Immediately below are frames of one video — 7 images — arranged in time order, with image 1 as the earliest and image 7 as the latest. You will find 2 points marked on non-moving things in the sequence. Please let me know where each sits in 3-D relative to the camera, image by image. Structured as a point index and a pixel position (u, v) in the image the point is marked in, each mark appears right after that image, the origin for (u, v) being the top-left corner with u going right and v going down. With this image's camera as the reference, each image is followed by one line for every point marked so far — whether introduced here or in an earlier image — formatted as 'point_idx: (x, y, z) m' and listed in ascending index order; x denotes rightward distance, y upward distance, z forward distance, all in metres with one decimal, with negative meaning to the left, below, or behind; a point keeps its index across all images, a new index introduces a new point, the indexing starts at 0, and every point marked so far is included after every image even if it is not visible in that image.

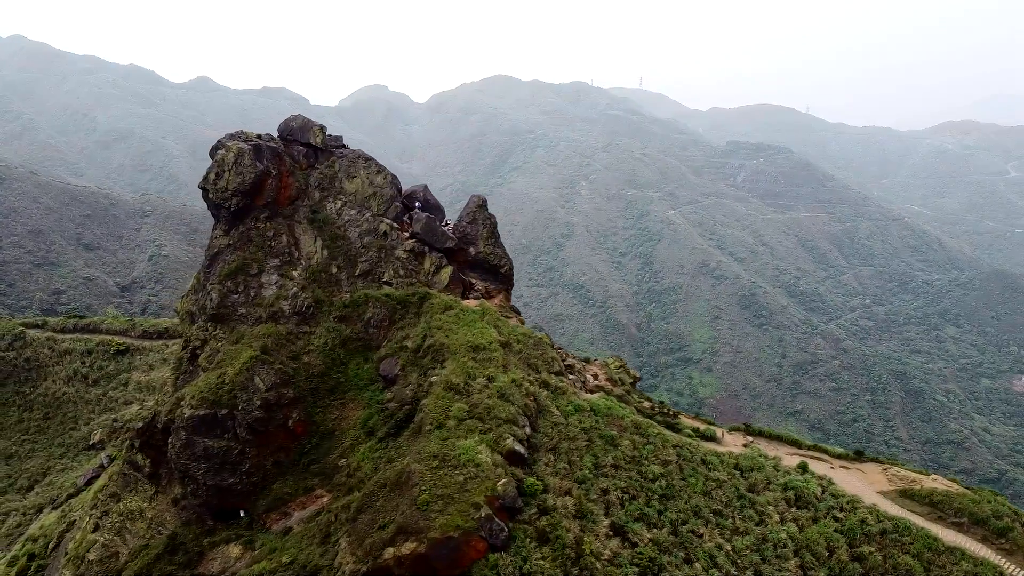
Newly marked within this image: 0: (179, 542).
0: (-7.2, -5.4, +17.0) m
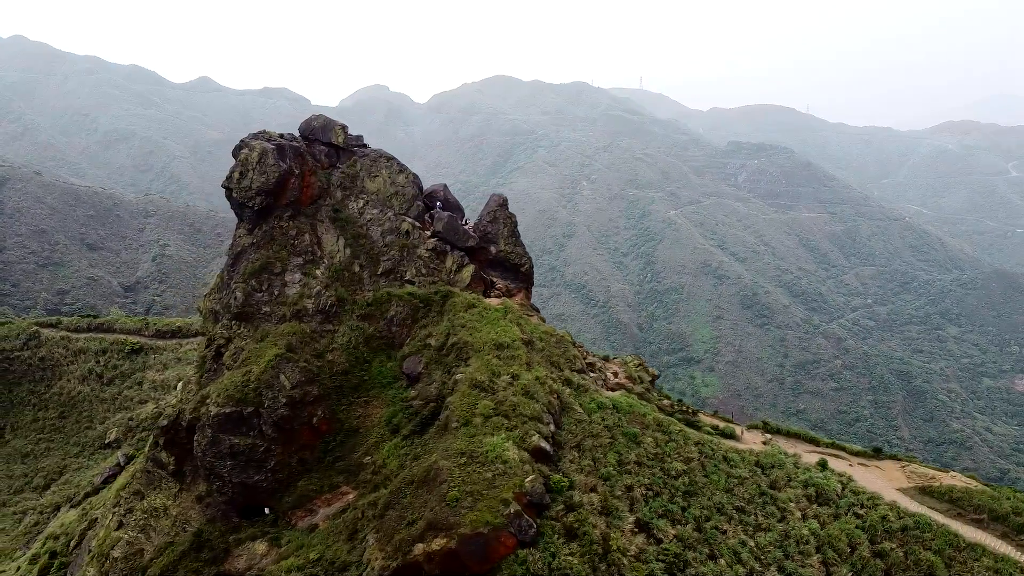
0: (-6.6, -5.4, +17.1) m
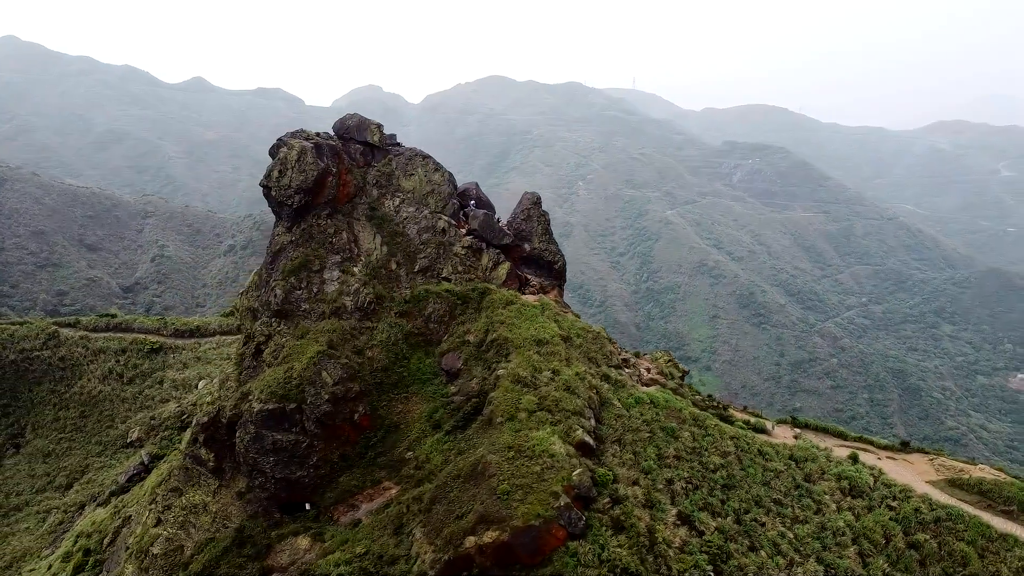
0: (-5.8, -5.3, +17.3) m
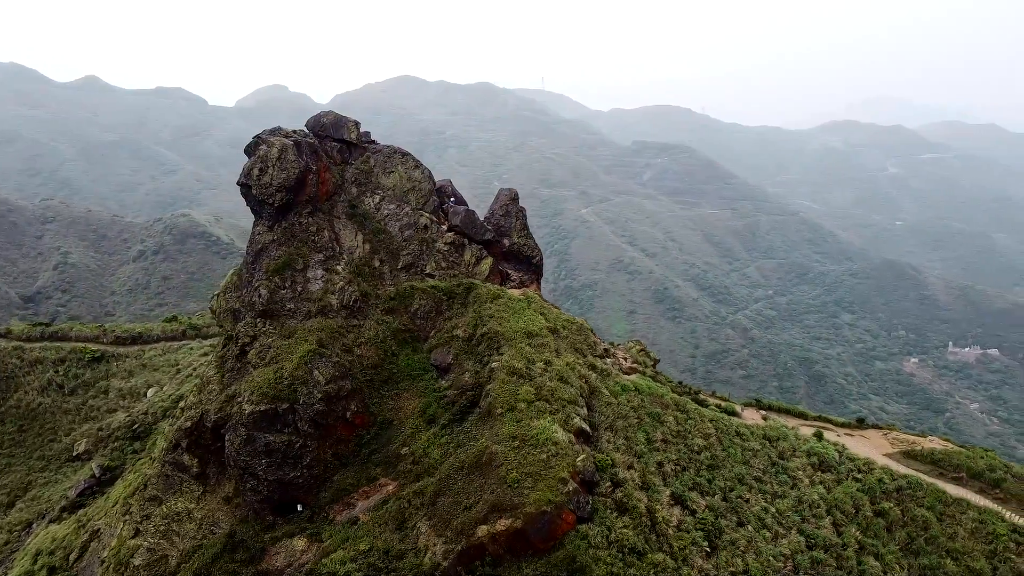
0: (-5.8, -5.3, +17.0) m
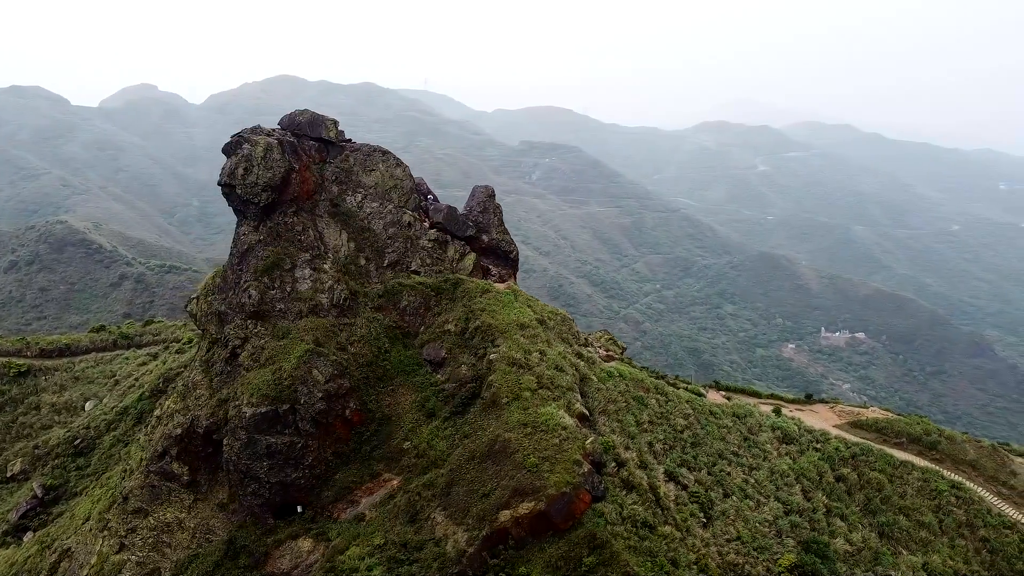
0: (-5.6, -5.3, +16.7) m
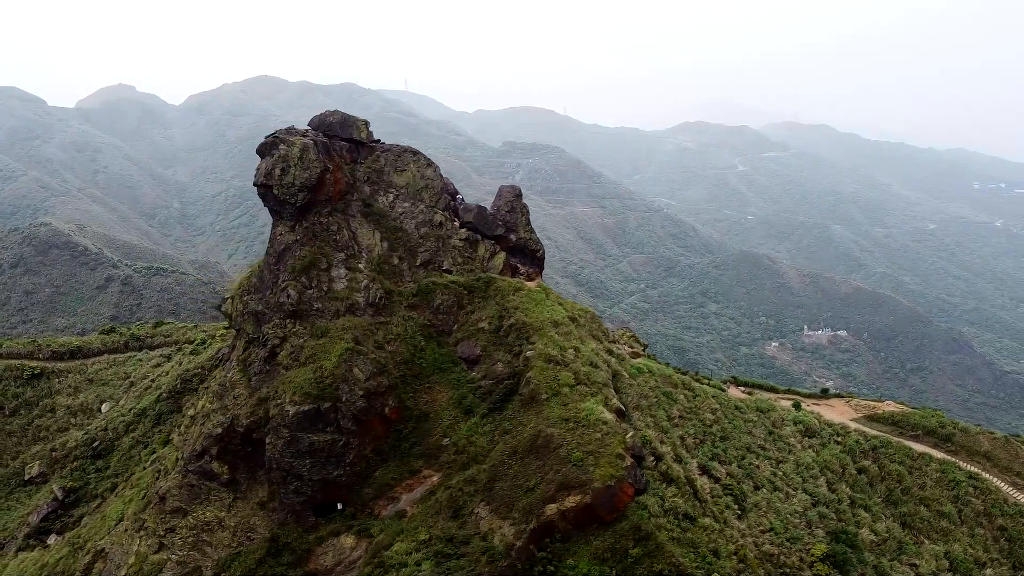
0: (-4.7, -5.3, +16.8) m
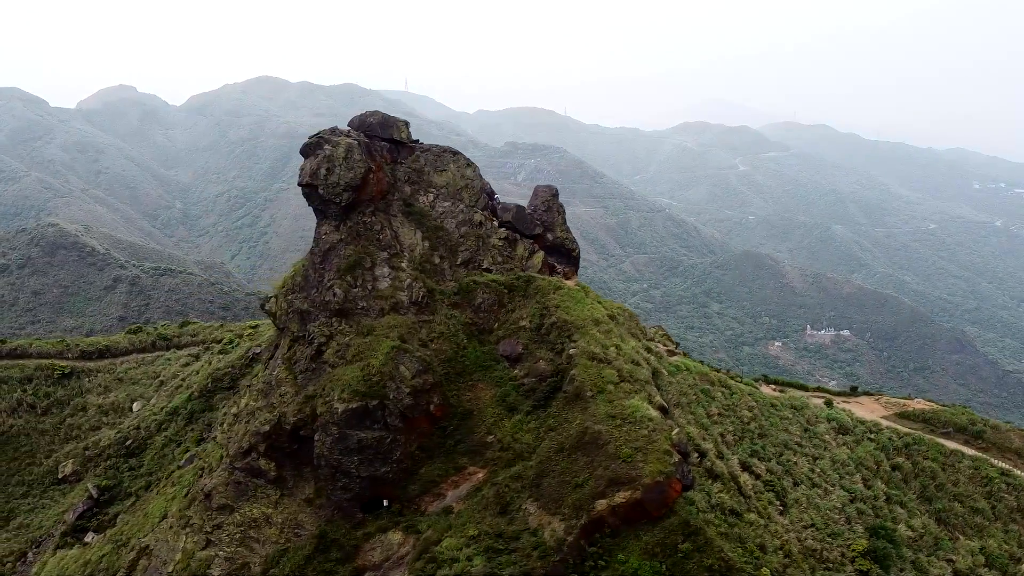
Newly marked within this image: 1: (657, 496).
0: (-3.7, -5.3, +17.0) m
1: (+2.9, -3.9, +15.3) m
